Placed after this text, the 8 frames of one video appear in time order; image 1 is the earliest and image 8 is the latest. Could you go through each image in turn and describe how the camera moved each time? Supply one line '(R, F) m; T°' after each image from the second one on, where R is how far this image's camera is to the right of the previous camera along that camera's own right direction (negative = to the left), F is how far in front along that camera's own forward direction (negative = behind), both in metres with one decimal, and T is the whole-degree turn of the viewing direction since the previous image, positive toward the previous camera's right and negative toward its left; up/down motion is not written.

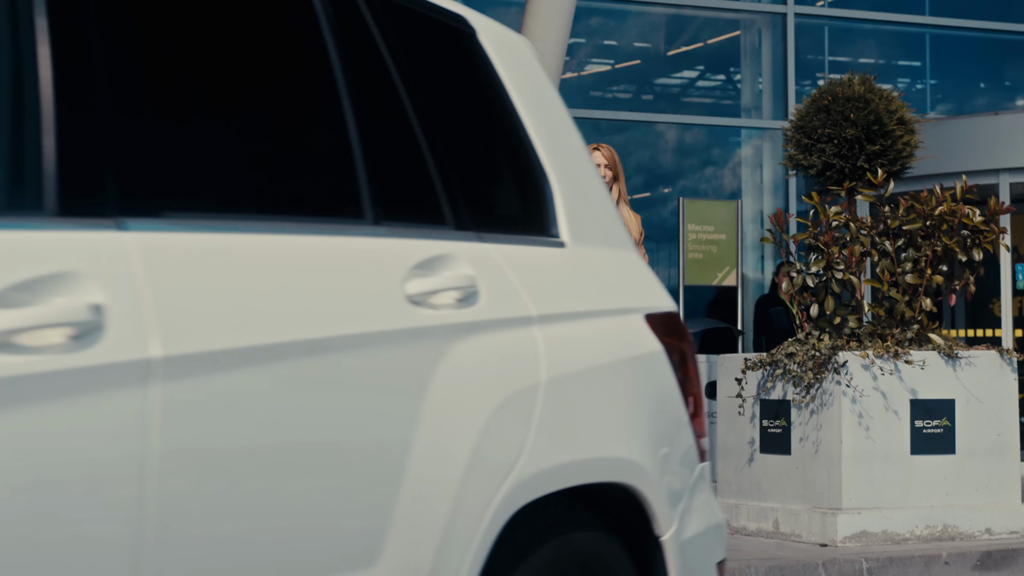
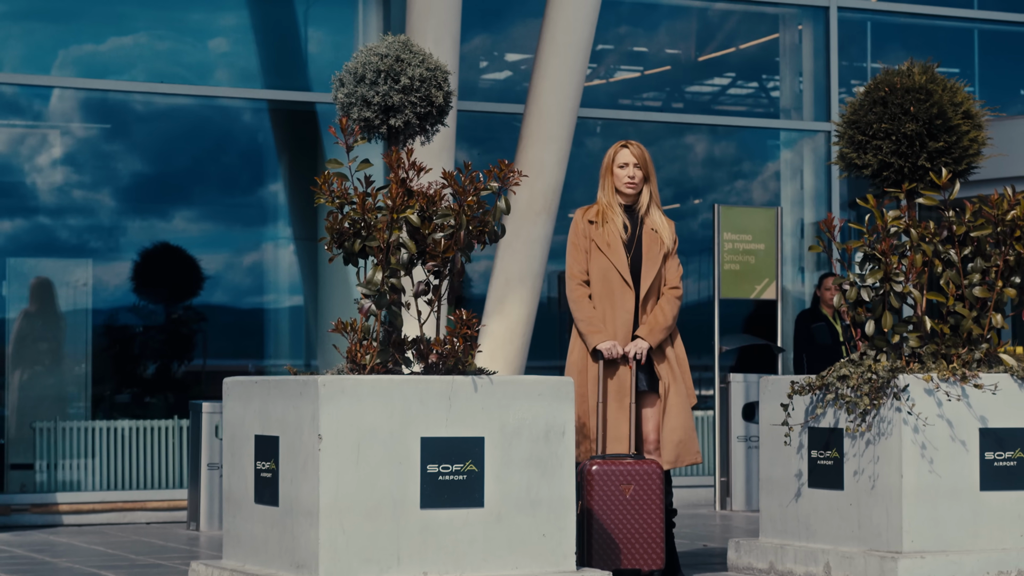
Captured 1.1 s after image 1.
(0.0, +0.6) m; -1°
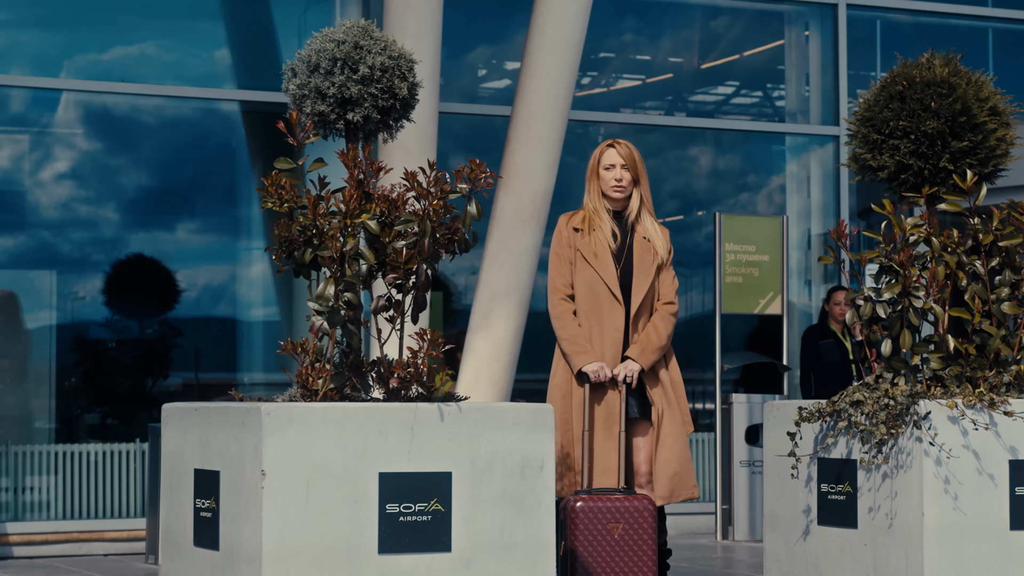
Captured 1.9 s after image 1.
(+0.1, +0.5) m; 0°
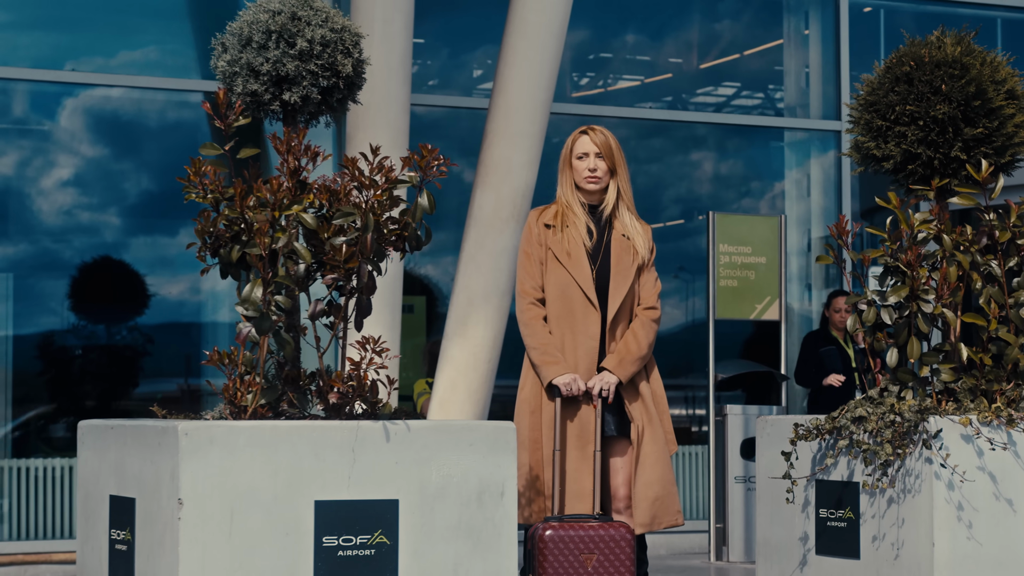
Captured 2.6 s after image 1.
(+0.1, +0.5) m; 0°
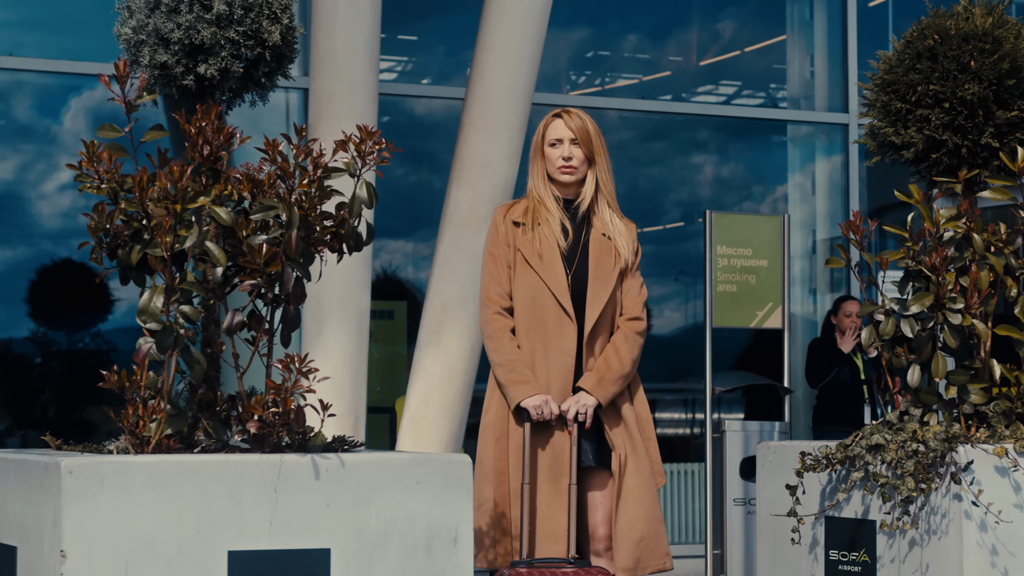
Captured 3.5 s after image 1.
(+0.1, +0.6) m; 0°
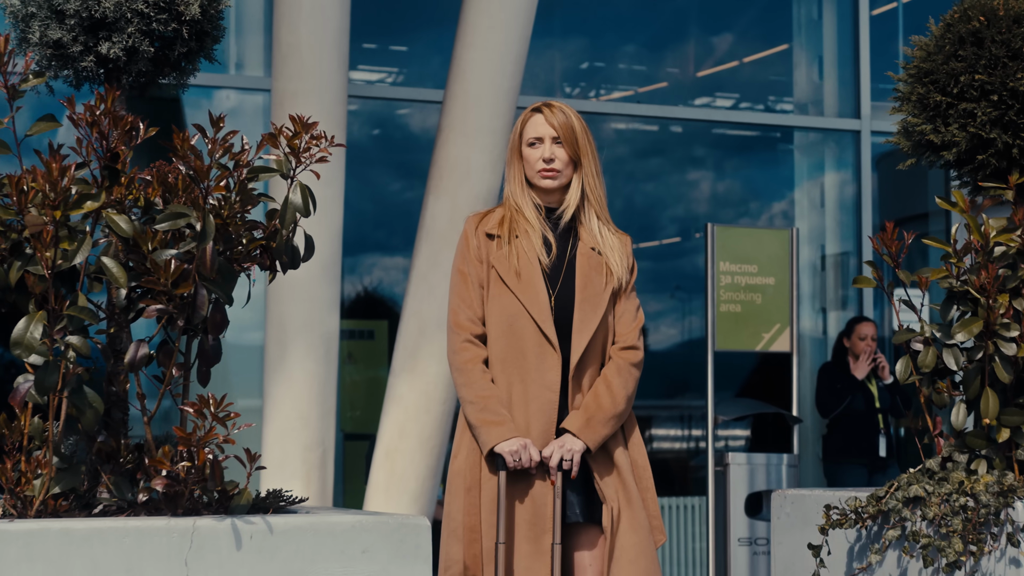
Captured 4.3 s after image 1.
(0.0, +0.6) m; 0°
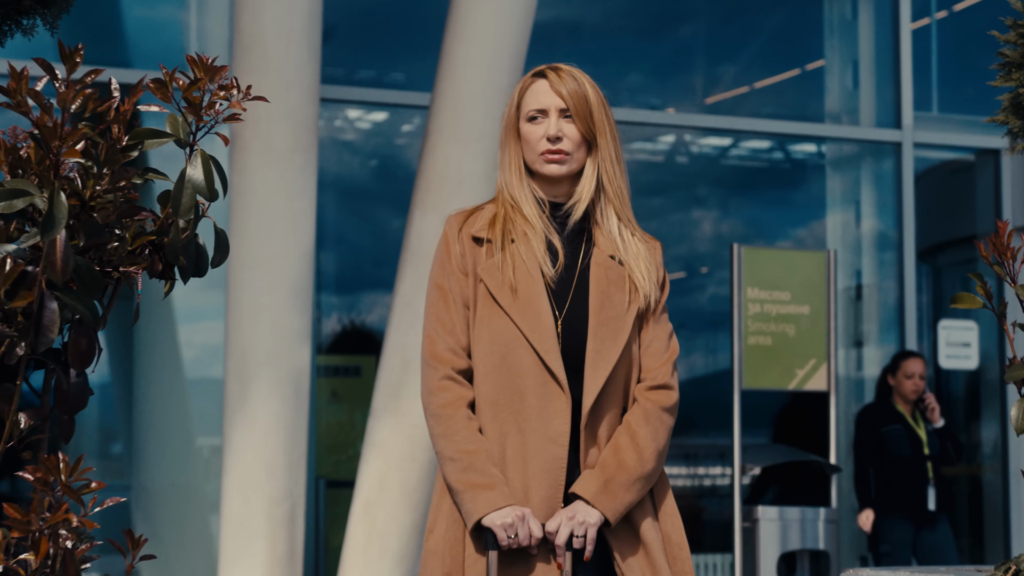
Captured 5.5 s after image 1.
(0.0, +0.8) m; 0°
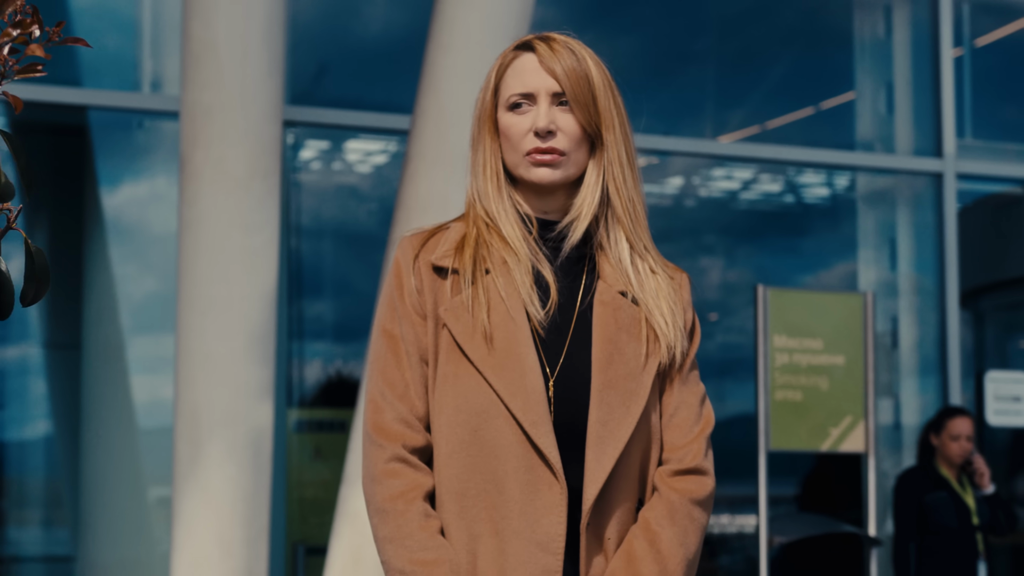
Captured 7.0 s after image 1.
(0.0, +0.7) m; 0°
